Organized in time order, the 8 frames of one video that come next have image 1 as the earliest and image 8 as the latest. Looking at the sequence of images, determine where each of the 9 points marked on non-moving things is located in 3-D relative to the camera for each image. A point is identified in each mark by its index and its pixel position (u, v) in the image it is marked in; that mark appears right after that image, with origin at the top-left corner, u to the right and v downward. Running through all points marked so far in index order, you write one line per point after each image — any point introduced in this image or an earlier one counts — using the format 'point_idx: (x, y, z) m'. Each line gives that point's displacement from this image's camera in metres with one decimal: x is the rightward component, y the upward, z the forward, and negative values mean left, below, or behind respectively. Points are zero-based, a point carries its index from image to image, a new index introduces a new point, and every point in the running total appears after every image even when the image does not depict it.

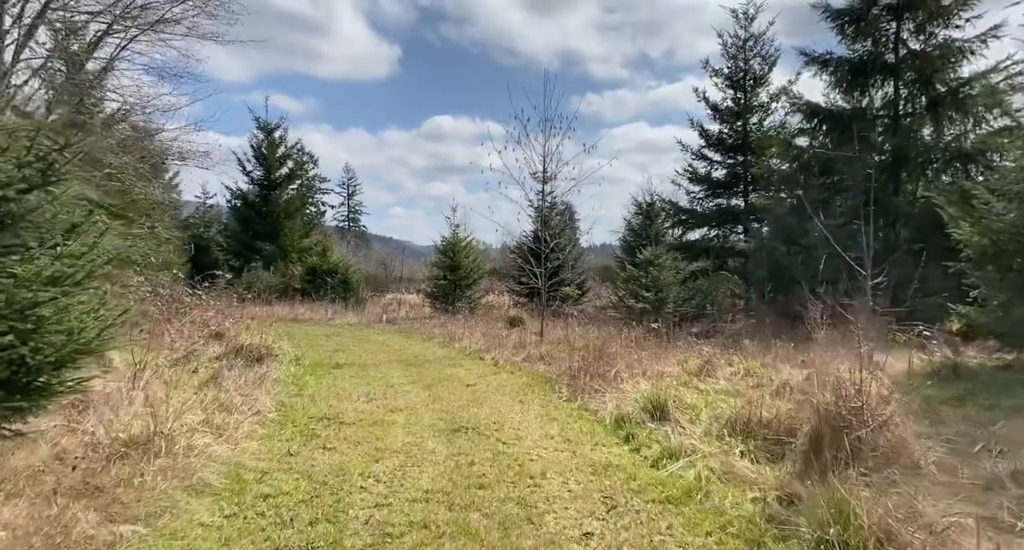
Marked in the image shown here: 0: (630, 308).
0: (+2.4, -0.7, +15.4) m
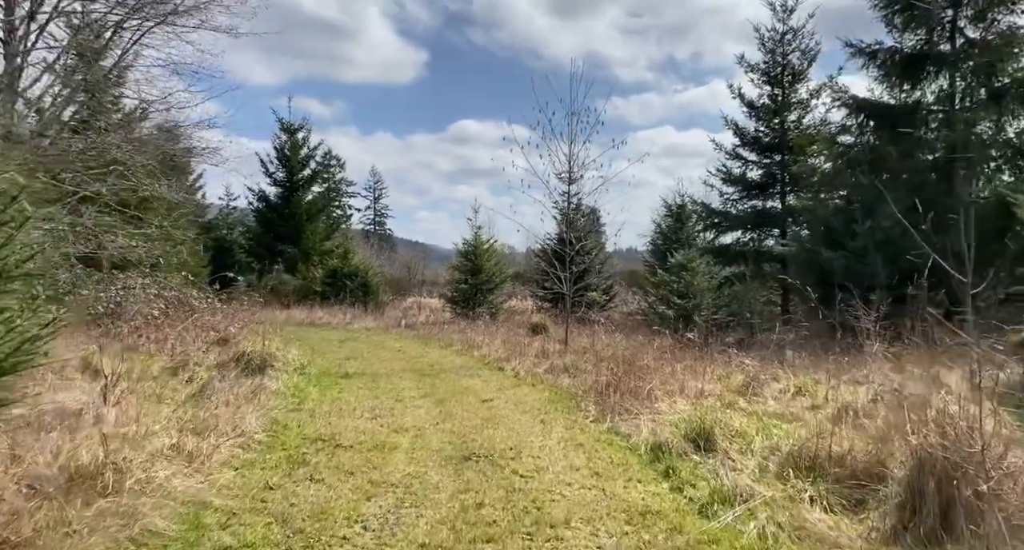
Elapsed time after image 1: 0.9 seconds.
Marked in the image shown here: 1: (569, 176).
0: (+2.9, -0.8, +14.4) m
1: (+1.1, +1.8, +14.4) m
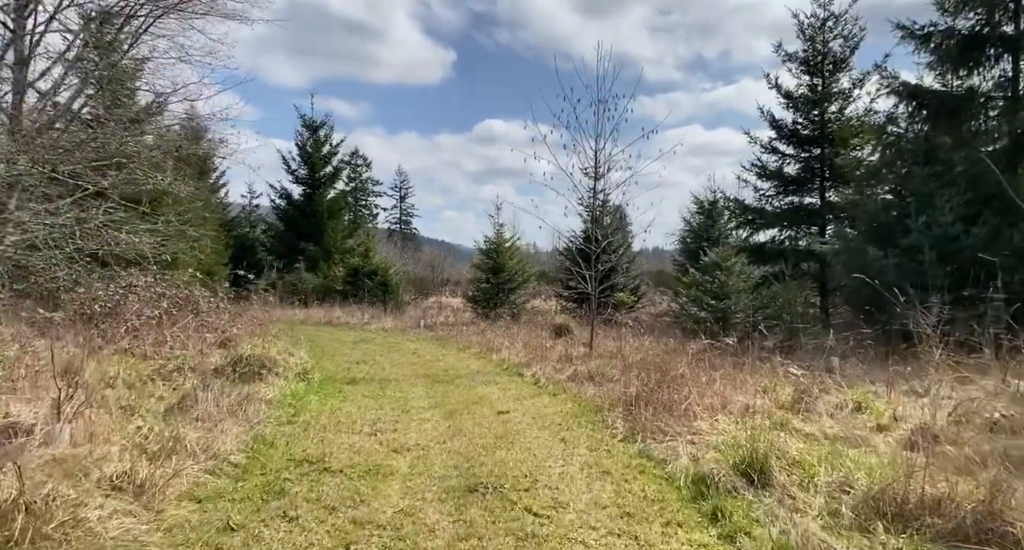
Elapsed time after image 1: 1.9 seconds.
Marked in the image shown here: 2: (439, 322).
0: (+3.3, -0.8, +13.5) m
1: (+1.5, +1.8, +13.5) m
2: (-1.9, -1.2, +19.2) m
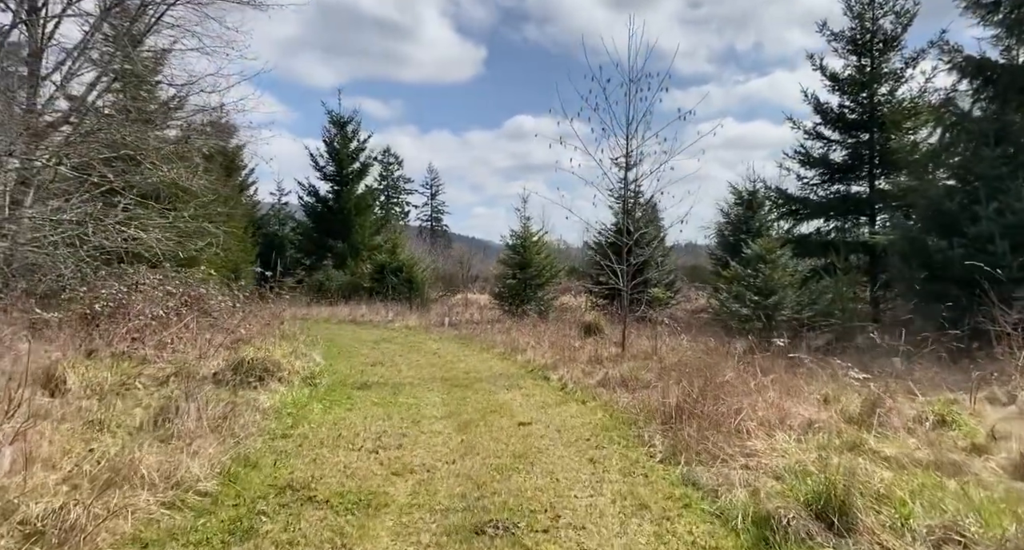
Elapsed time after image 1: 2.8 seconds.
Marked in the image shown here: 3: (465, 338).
0: (+3.7, -0.7, +12.5) m
1: (+1.9, +1.9, +12.5) m
2: (-1.2, -1.1, +18.4) m
3: (-1.0, -1.3, +15.0) m
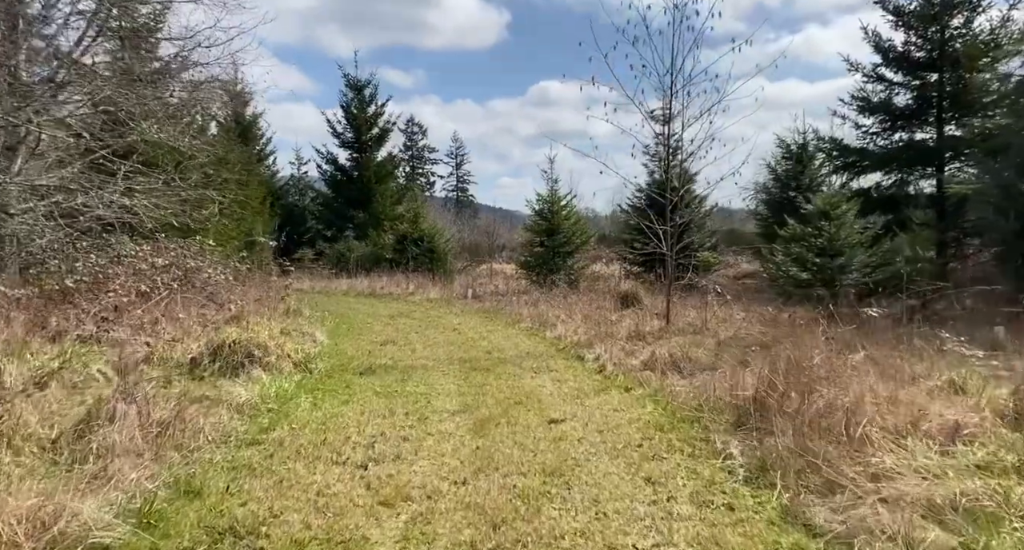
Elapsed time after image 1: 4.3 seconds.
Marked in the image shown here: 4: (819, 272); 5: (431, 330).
0: (+4.2, -0.1, +11.0) m
1: (+2.3, +2.5, +11.0) m
2: (-0.6, -0.4, +17.1) m
3: (-0.4, -0.7, +13.7) m
4: (+4.4, 0.0, +10.6) m
5: (-1.2, -0.8, +11.3) m
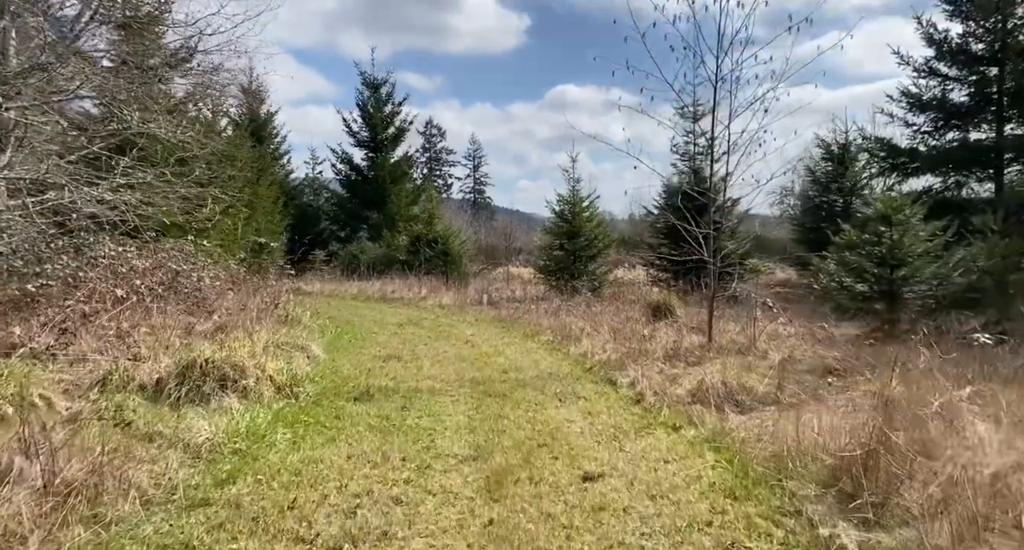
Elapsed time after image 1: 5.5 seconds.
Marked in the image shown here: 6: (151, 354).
0: (+4.4, -0.3, +9.8) m
1: (+2.6, +2.4, +9.8) m
2: (-0.2, -0.5, +15.9) m
3: (-0.1, -0.8, +12.5) m
4: (+4.6, -0.1, +9.4) m
5: (-0.9, -0.9, +10.2) m
6: (-3.3, -0.7, +6.6) m
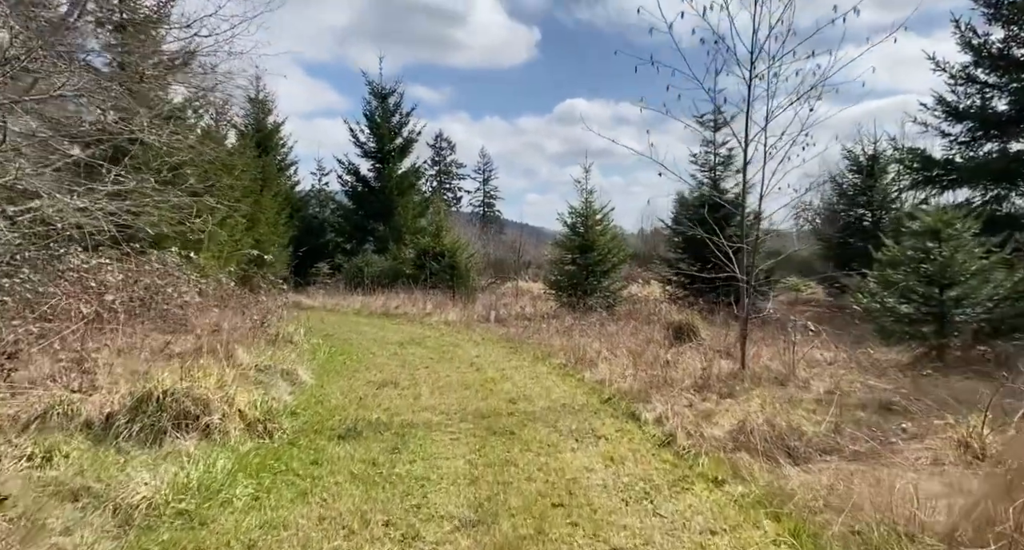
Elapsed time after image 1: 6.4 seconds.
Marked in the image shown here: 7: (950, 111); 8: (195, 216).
0: (+4.5, -0.5, +8.8) m
1: (+2.7, +2.1, +8.9) m
2: (0.0, -0.8, +15.1) m
3: (0.0, -1.0, +11.7) m
4: (+4.7, -0.3, +8.4) m
5: (-0.8, -1.1, +9.3) m
6: (-3.2, -0.8, +5.8) m
7: (+8.2, +3.1, +13.8) m
8: (-5.6, +1.1, +12.8) m
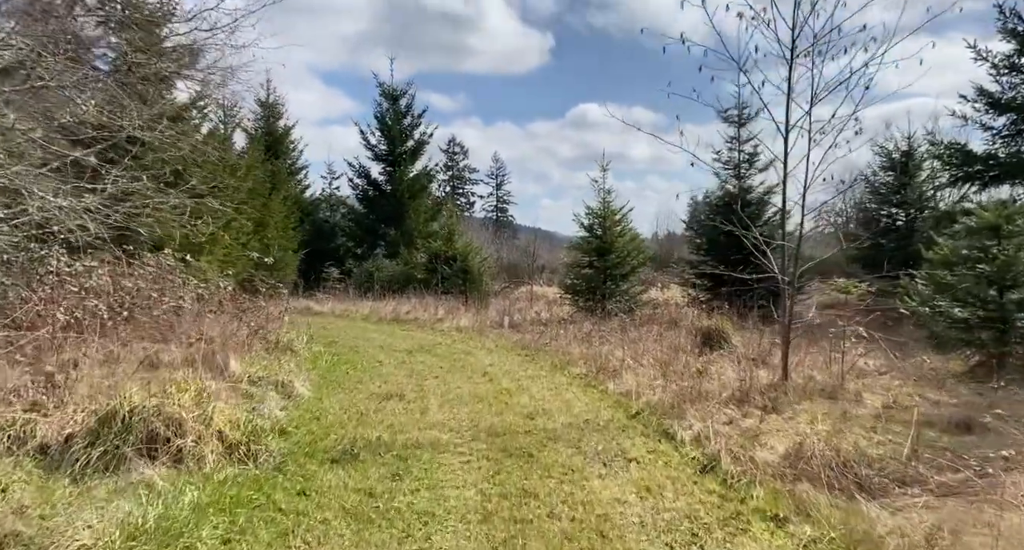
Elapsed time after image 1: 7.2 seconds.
0: (+4.7, -0.5, +8.0) m
1: (+2.9, +2.1, +8.2) m
2: (+0.3, -0.9, +14.3) m
3: (+0.3, -1.1, +10.9) m
4: (+4.9, -0.3, +7.7) m
5: (-0.6, -1.2, +8.6) m
6: (-3.1, -0.8, +5.1) m
7: (+8.4, +3.0, +12.9) m
8: (-5.3, +1.0, +12.2) m
